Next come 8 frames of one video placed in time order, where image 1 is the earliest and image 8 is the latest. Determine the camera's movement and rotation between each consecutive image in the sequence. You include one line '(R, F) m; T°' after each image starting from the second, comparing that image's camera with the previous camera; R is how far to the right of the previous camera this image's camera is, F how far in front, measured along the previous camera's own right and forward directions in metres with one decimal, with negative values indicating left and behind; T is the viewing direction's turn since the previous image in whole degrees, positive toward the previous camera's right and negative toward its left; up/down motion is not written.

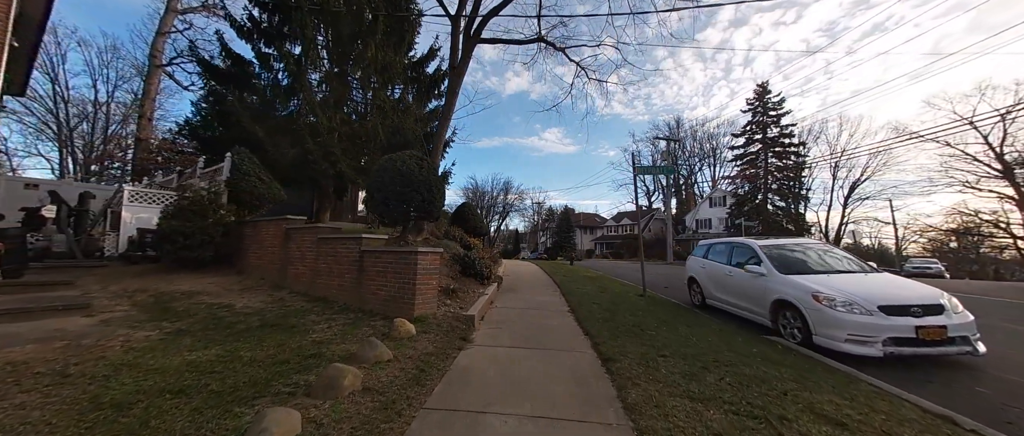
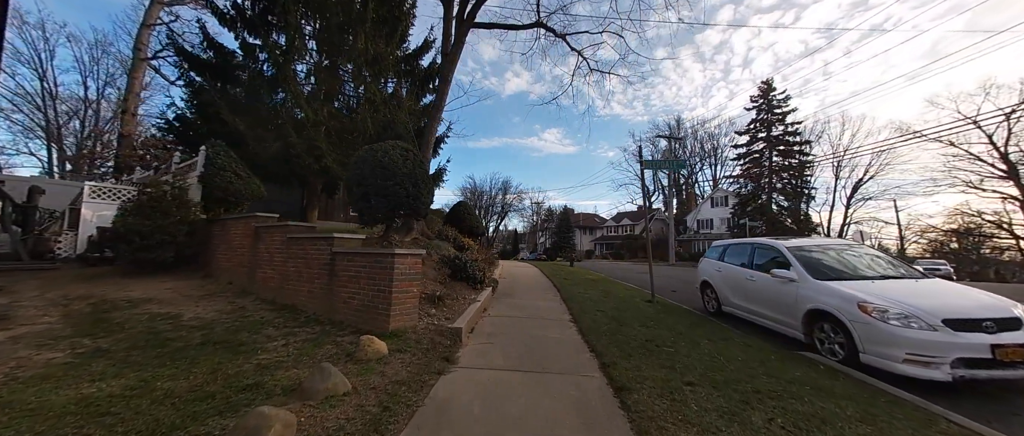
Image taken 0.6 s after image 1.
(+0.1, +0.8) m; 0°
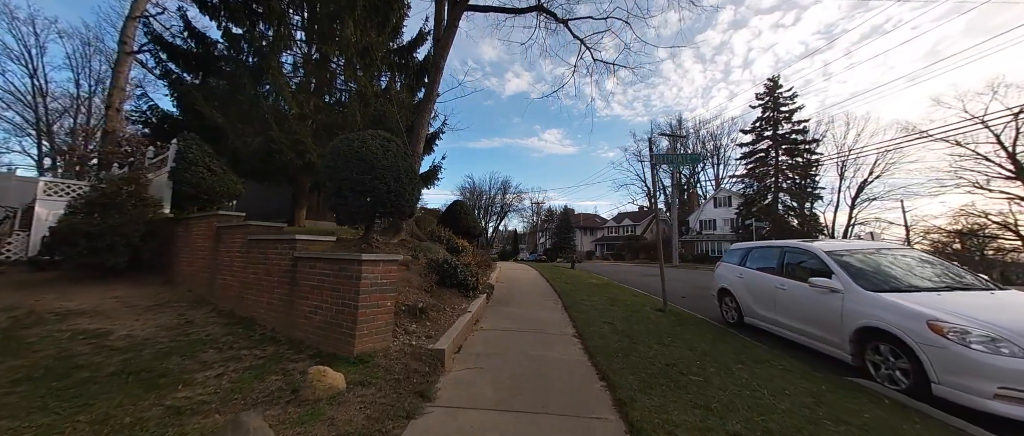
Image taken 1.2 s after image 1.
(+0.1, +0.8) m; 0°
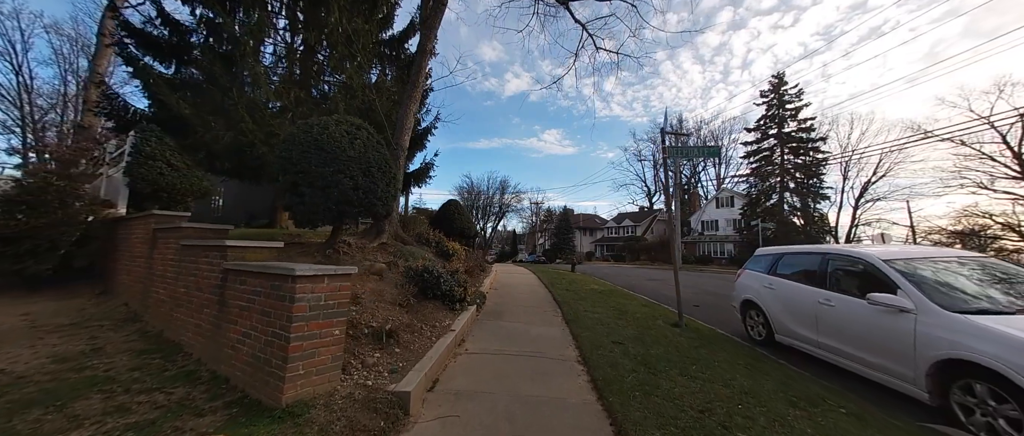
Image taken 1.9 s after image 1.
(+0.1, +0.9) m; 0°
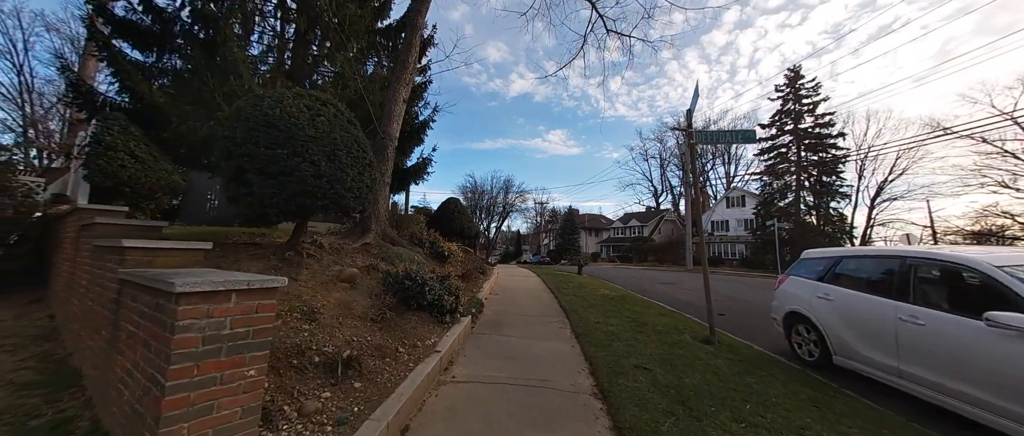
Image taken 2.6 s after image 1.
(+0.1, +0.9) m; -1°
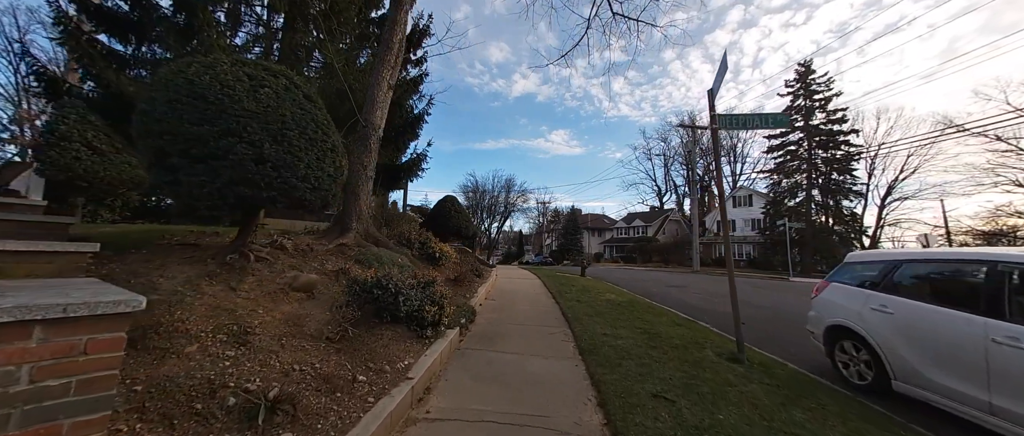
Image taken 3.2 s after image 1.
(+0.1, +0.7) m; 0°
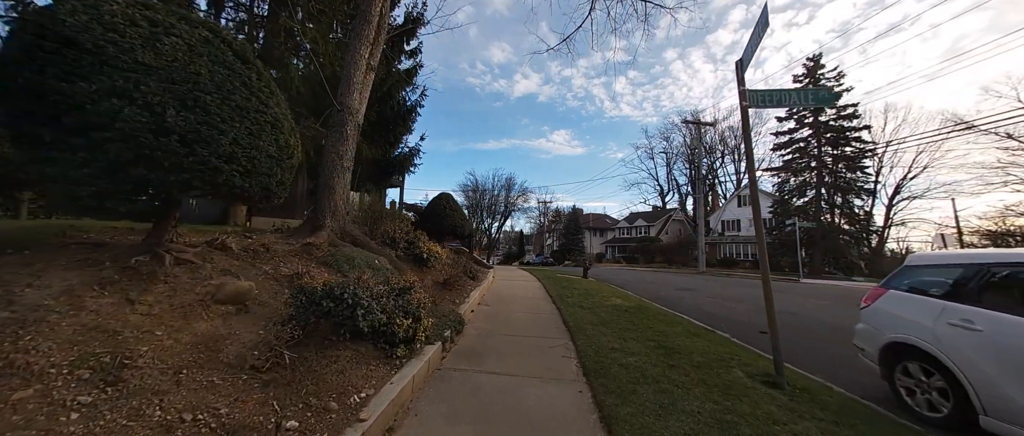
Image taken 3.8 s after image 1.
(+0.1, +0.7) m; 0°
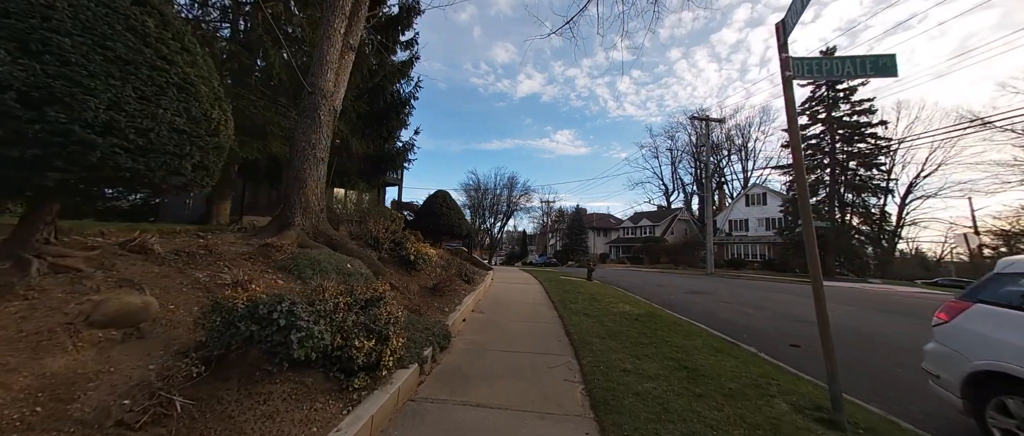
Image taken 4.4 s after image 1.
(+0.1, +0.7) m; -1°
